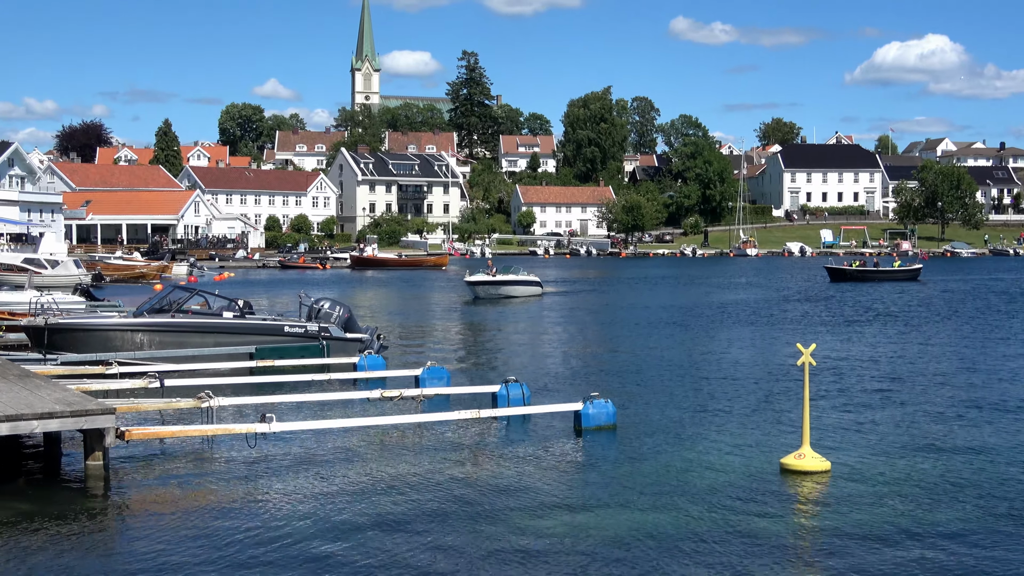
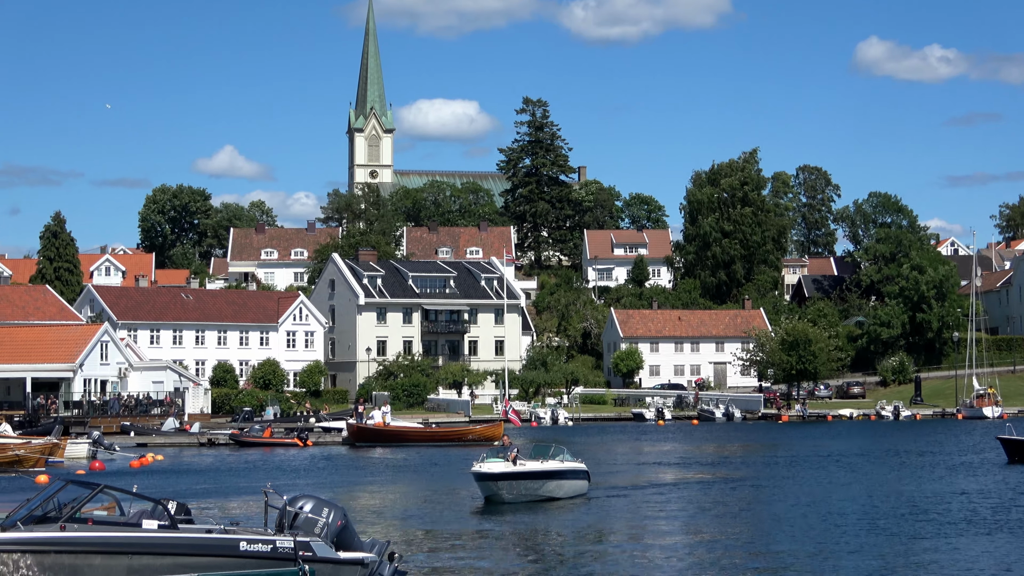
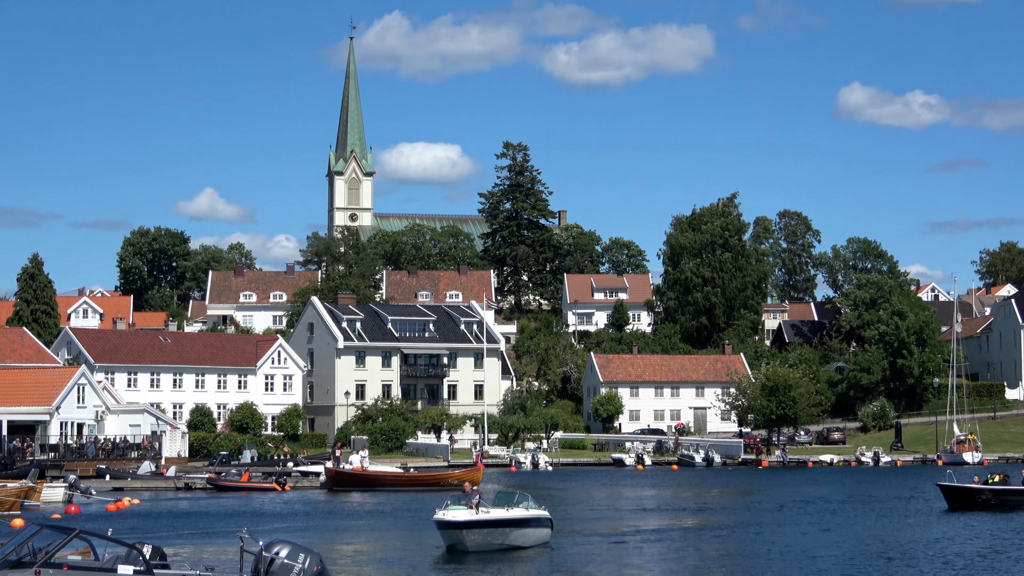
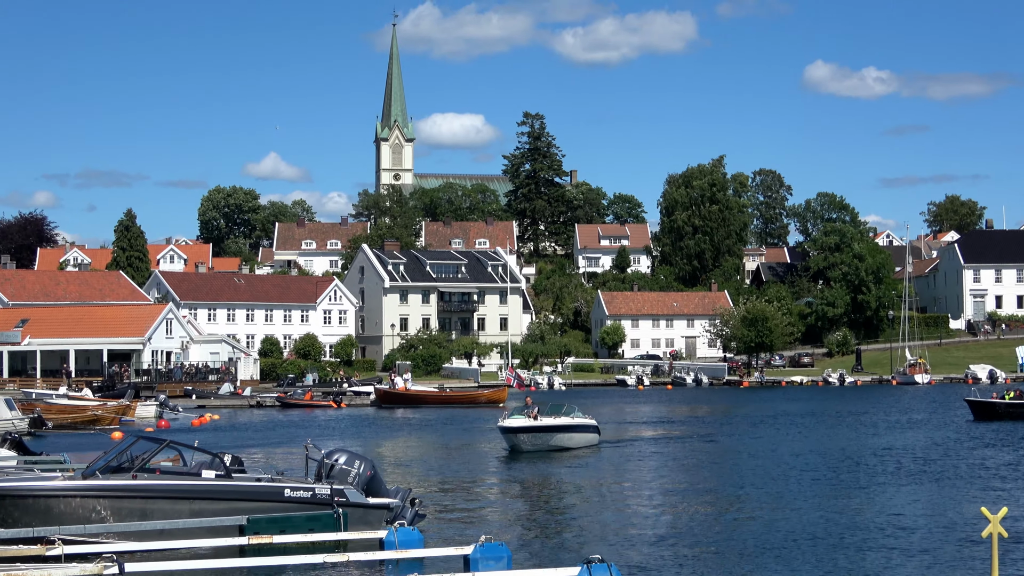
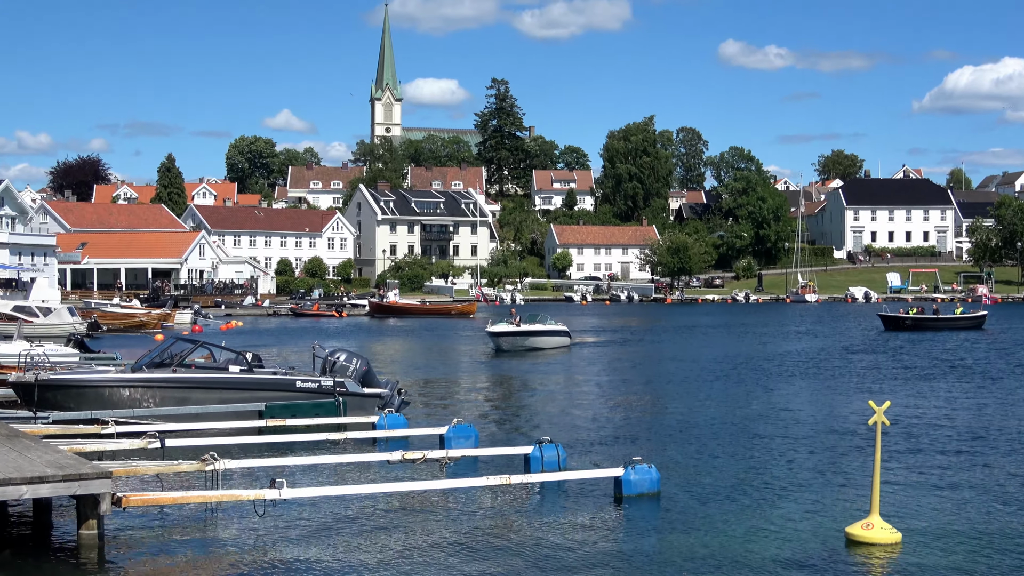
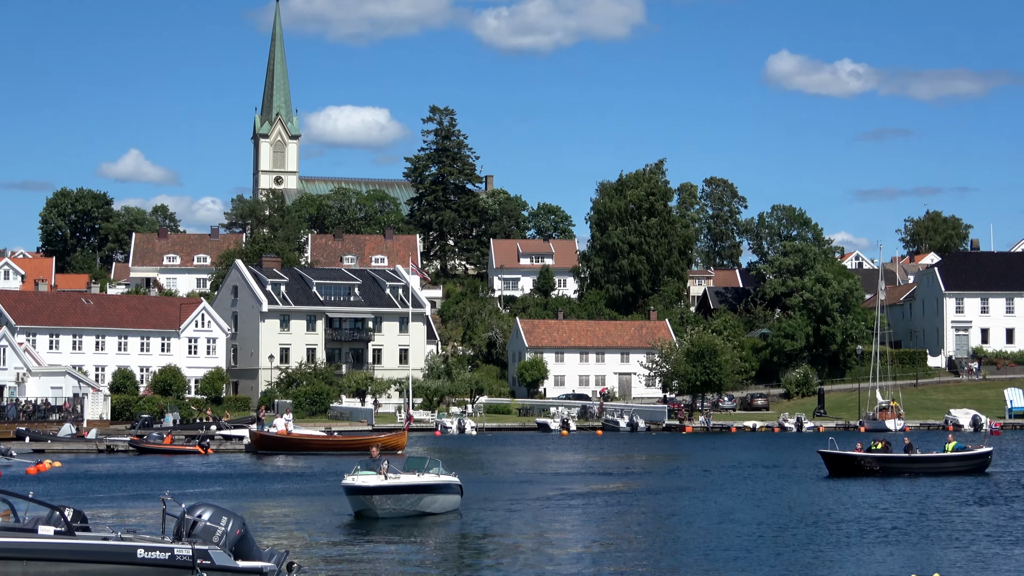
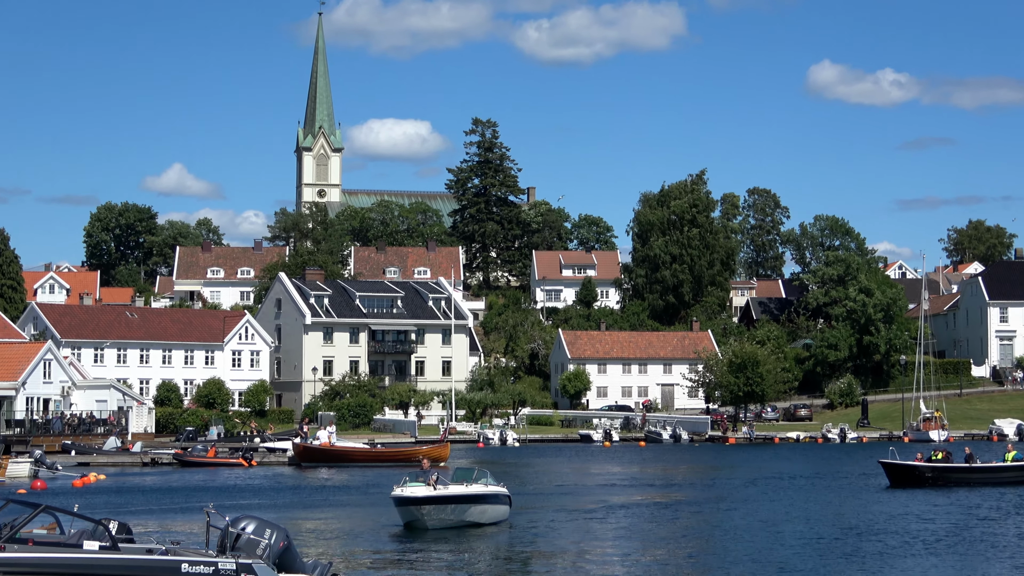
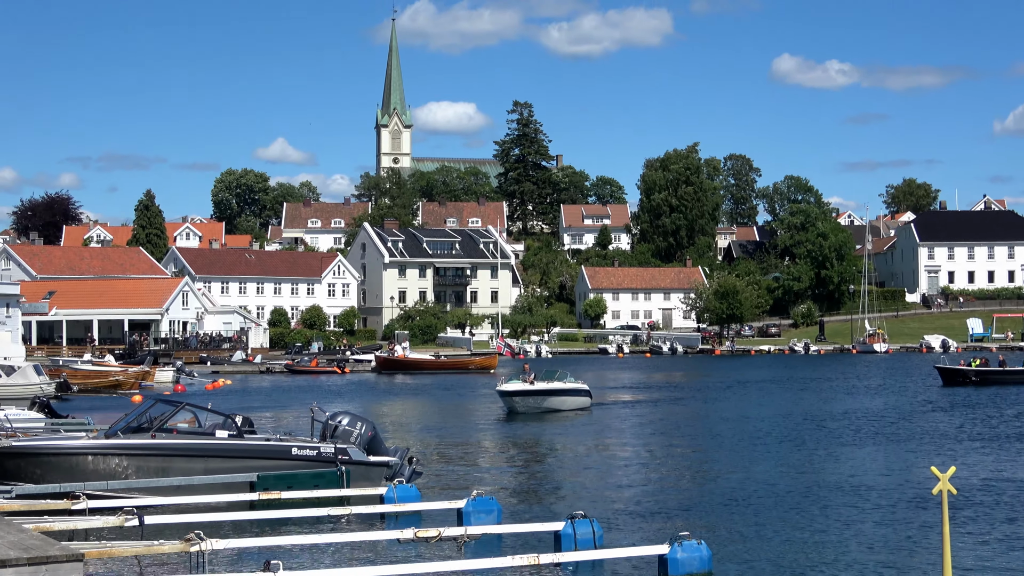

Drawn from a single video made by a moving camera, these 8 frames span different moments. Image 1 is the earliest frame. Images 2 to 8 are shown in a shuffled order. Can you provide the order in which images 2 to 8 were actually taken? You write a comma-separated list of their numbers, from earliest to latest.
5, 8, 4, 2, 3, 7, 6
